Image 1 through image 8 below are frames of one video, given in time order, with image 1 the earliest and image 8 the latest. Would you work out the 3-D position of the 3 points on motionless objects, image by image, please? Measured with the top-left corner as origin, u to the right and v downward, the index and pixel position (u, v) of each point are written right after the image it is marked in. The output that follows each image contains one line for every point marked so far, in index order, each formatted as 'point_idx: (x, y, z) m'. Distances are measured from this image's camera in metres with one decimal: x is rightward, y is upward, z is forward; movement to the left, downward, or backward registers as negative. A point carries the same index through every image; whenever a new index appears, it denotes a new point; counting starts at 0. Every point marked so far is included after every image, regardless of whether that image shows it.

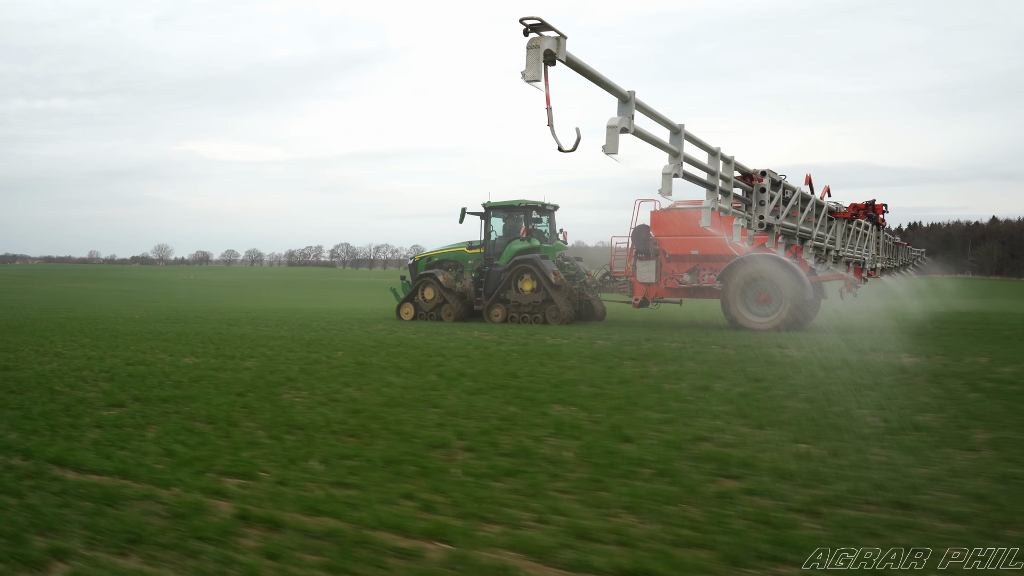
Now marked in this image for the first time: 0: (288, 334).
0: (-5.3, -1.1, +15.6) m
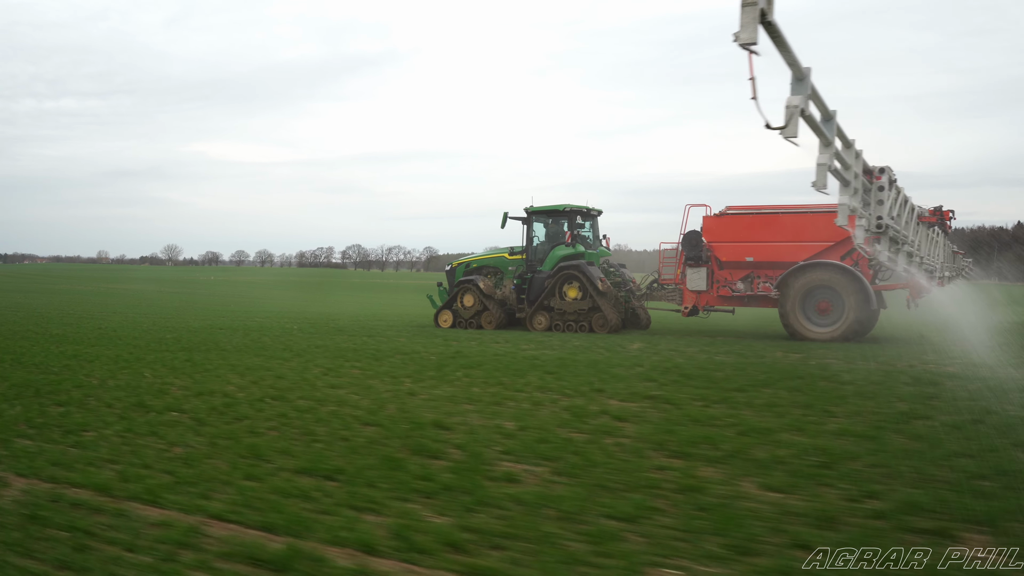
0: (-3.8, -1.2, +14.8) m
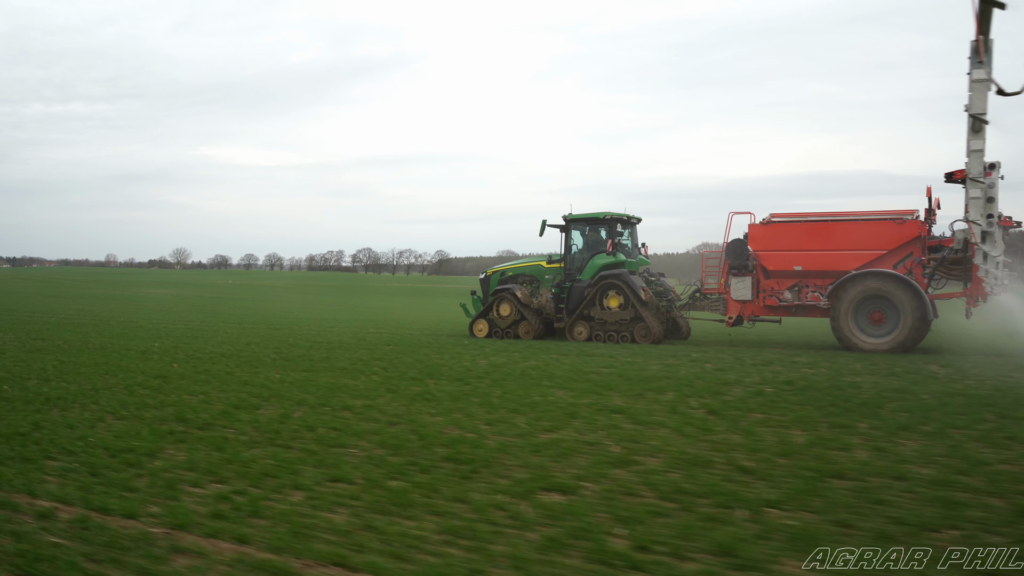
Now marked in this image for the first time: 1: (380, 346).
0: (-2.6, -1.4, +14.2) m
1: (-3.1, -1.4, +16.6) m
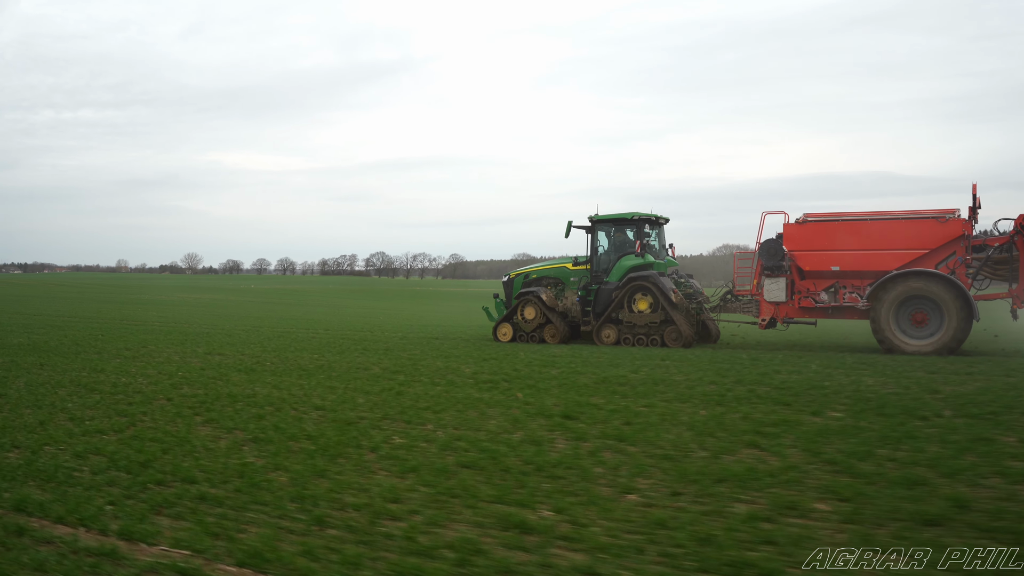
0: (-1.8, -1.5, +13.7) m
1: (-2.3, -1.5, +16.2) m
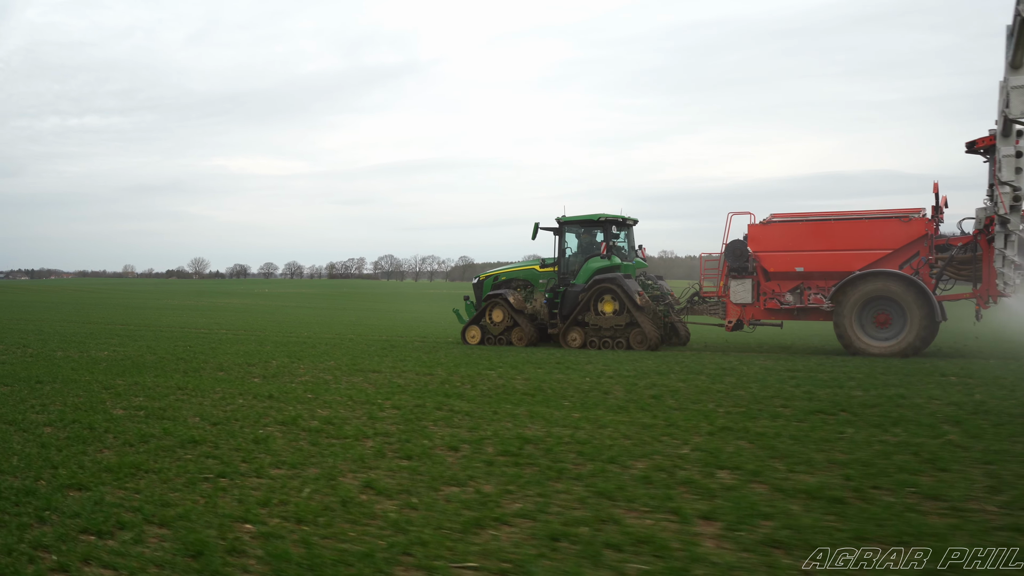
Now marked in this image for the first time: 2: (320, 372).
0: (-3.0, -1.6, +13.7) m
1: (-3.5, -1.6, +16.2) m
2: (-3.7, -1.6, +13.5) m
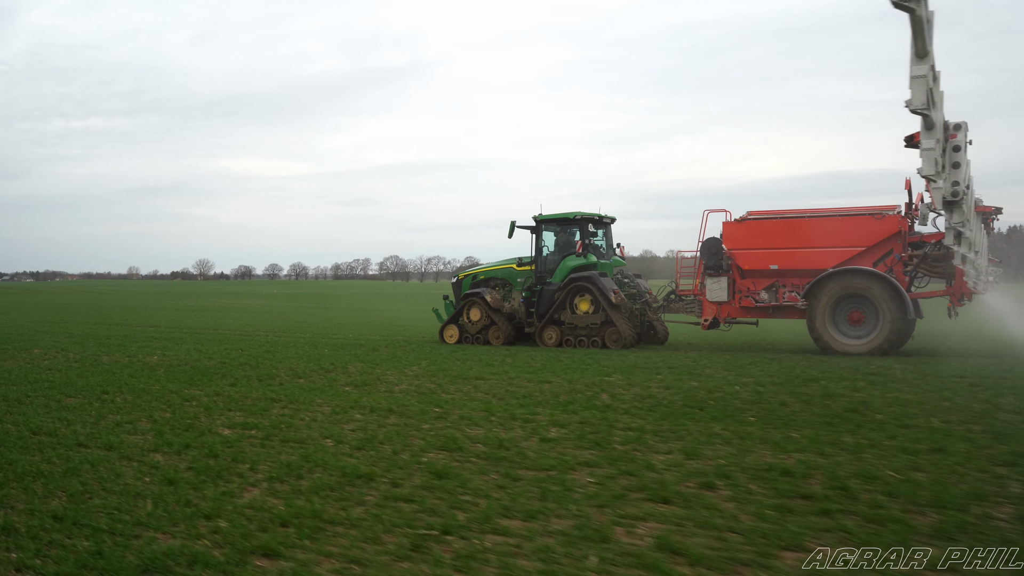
0: (-3.9, -1.5, +13.7) m
1: (-4.3, -1.5, +16.2) m
2: (-4.5, -1.5, +13.6) m
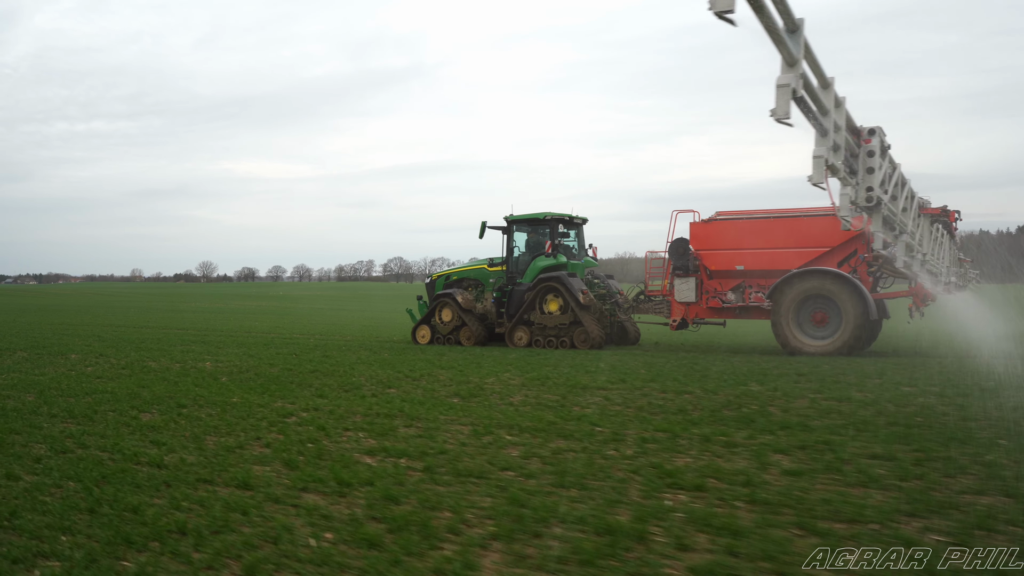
0: (-4.9, -1.5, +13.8) m
1: (-5.3, -1.5, +16.2) m
2: (-5.6, -1.5, +13.6) m
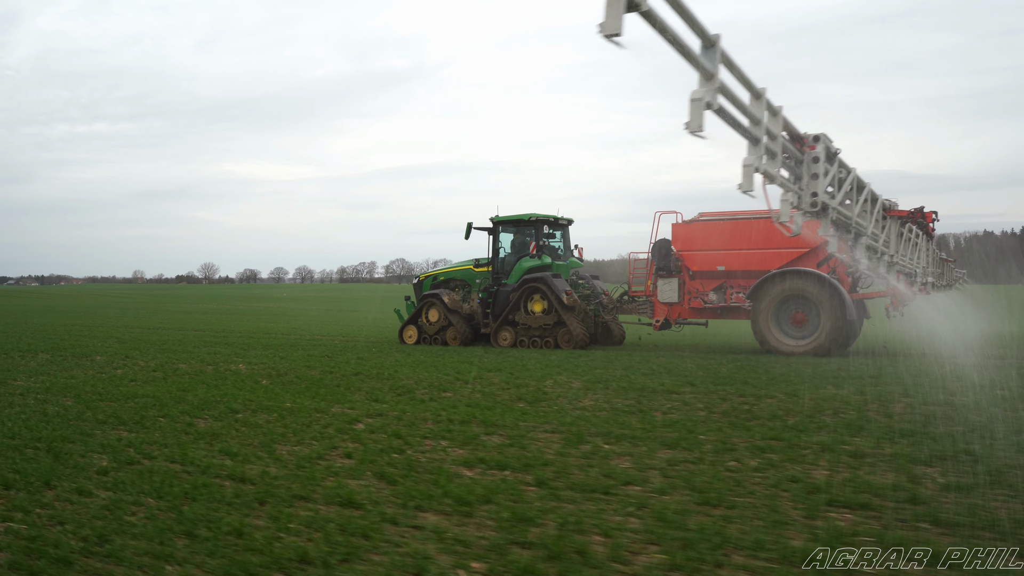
0: (-4.8, -1.5, +13.8) m
1: (-5.2, -1.6, +16.3) m
2: (-5.5, -1.6, +13.6) m
